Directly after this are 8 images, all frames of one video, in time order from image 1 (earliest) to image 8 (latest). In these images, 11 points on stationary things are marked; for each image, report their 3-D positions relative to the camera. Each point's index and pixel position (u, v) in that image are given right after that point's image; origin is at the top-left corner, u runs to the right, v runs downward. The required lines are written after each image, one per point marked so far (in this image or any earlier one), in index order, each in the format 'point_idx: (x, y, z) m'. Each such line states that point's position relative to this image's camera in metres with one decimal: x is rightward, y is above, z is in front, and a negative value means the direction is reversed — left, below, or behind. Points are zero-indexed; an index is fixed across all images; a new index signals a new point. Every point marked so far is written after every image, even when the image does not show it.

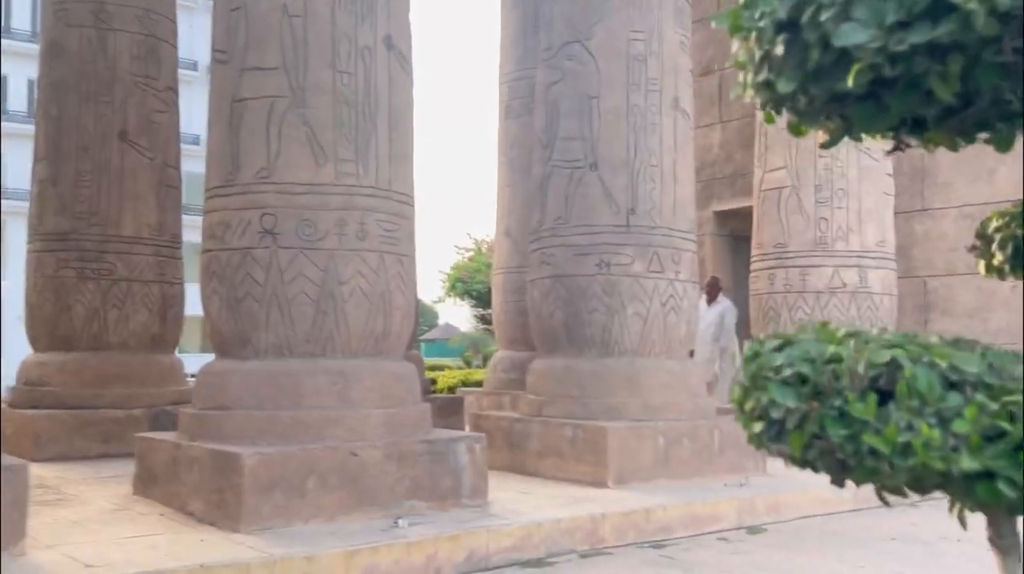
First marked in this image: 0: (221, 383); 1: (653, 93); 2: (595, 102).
0: (-1.3, -0.4, +4.7) m
1: (+0.8, +1.1, +6.1) m
2: (+0.5, +1.1, +6.0) m
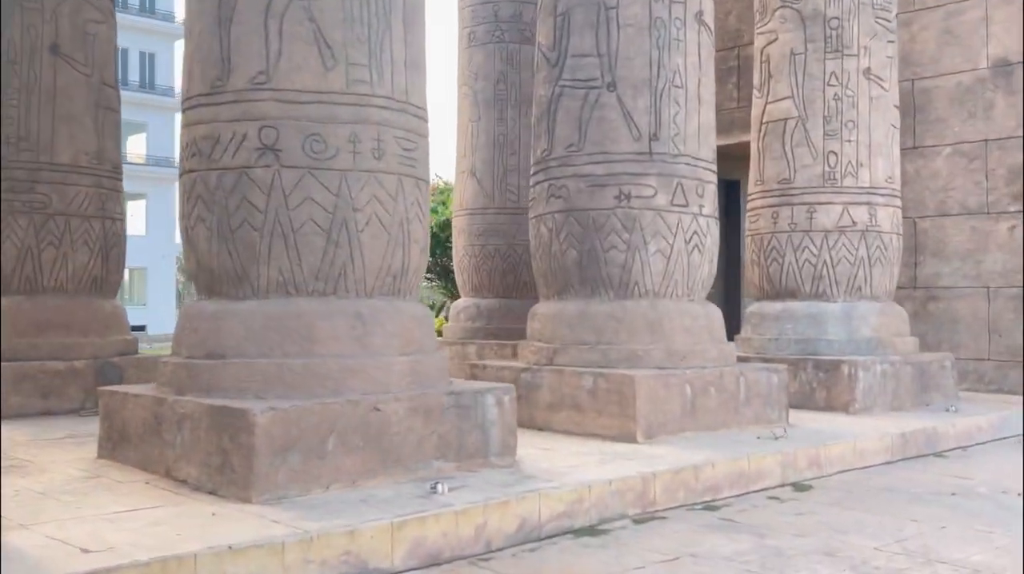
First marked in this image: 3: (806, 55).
0: (-1.1, -0.2, +4.0) m
1: (+0.9, +1.5, +5.4) m
2: (+0.5, +1.4, +5.4) m
3: (+1.9, +1.5, +6.9) m
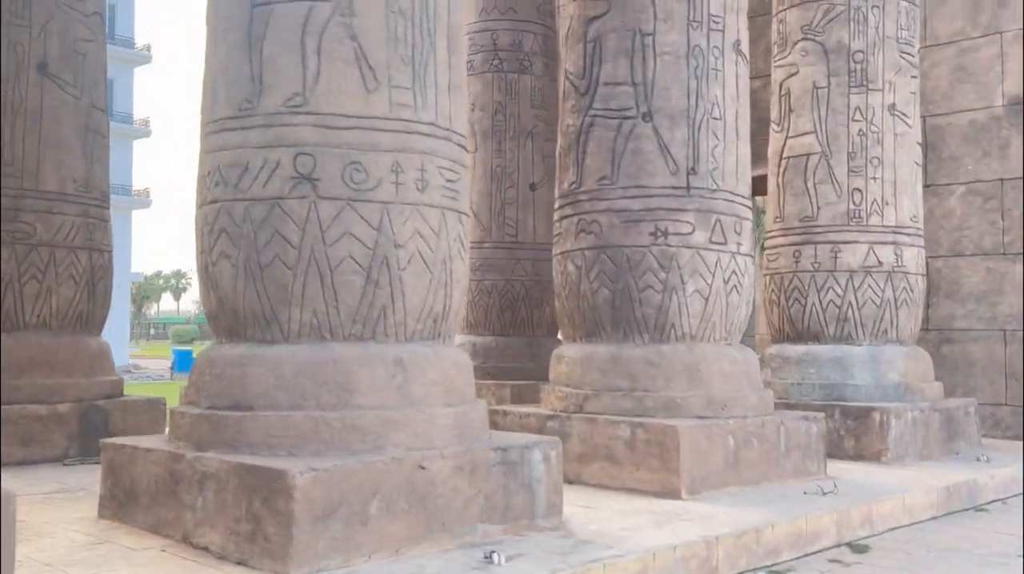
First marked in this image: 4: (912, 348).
0: (-0.9, -0.3, +3.6) m
1: (+1.0, +1.3, +5.2) m
2: (+0.7, +1.2, +5.1) m
3: (+2.0, +1.3, +6.7) m
4: (+2.5, -0.4, +6.6) m
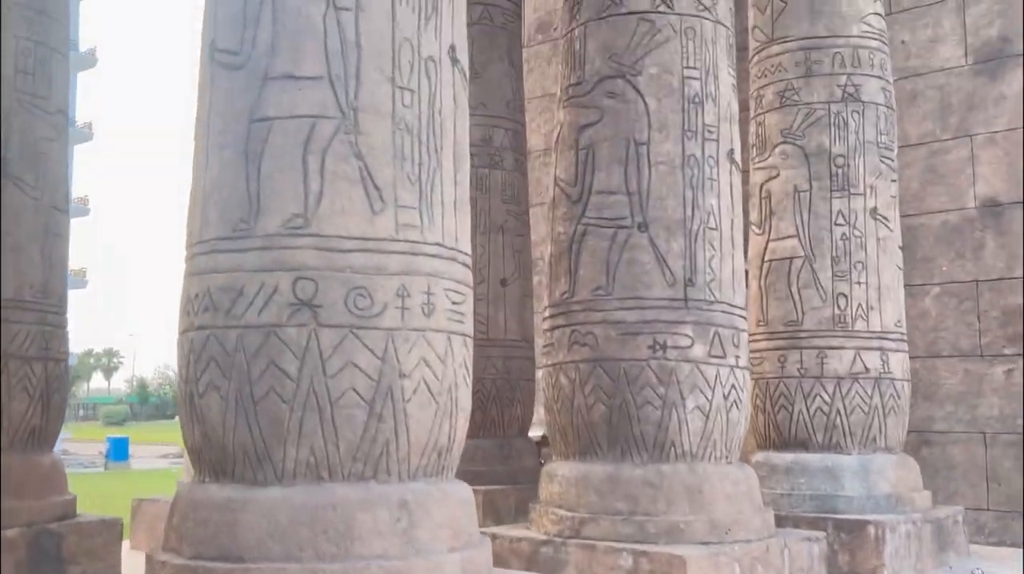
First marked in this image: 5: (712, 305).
0: (-0.9, -0.7, +3.3) m
1: (+1.0, +0.7, +5.1) m
2: (+0.6, +0.7, +5.0) m
3: (+1.9, +0.6, +6.6) m
4: (+2.4, -1.1, +6.5) m
5: (+0.9, -0.1, +5.0) m
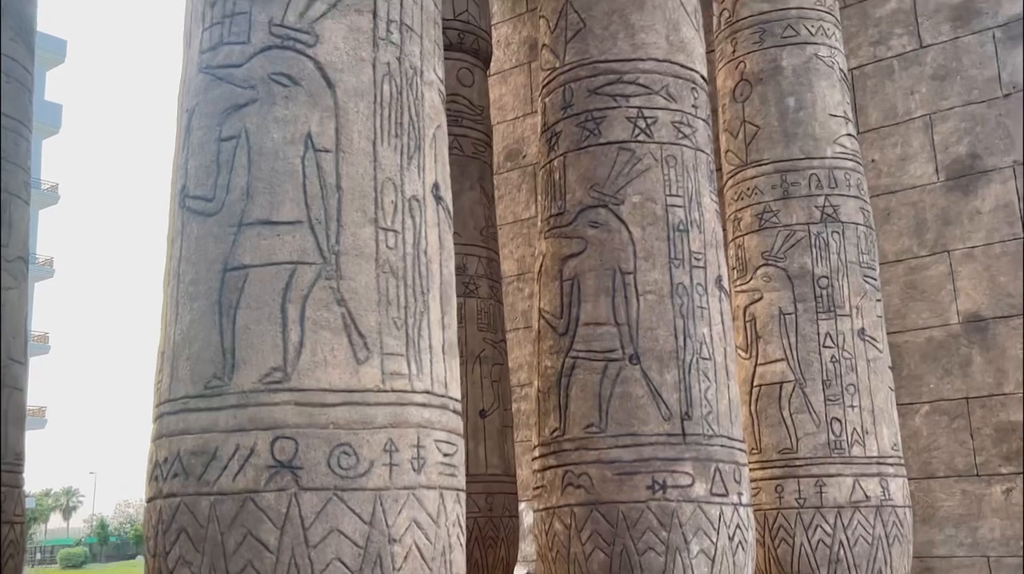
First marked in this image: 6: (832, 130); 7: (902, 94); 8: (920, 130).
0: (-0.9, -1.2, +2.9) m
1: (+0.9, +0.1, +4.9) m
2: (+0.5, 0.0, +4.8) m
3: (+1.8, -0.2, +6.5) m
4: (+2.3, -1.8, +6.2) m
5: (+0.9, -0.7, +4.7) m
6: (+2.1, +1.0, +6.8) m
7: (+3.1, +1.5, +8.3) m
8: (+3.1, +1.2, +8.0) m
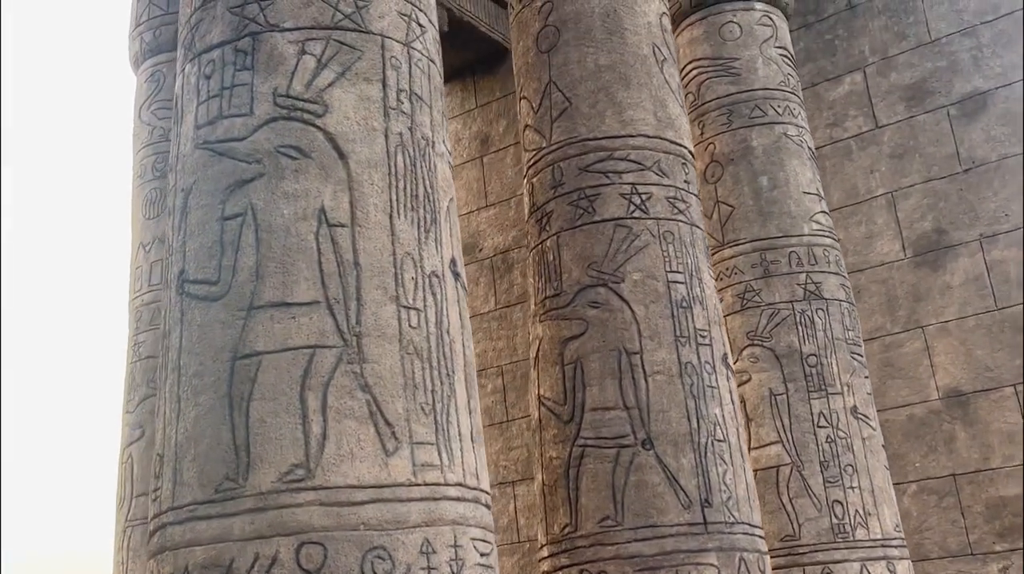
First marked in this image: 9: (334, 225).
0: (-0.7, -1.4, +2.5) m
1: (+0.9, -0.3, +4.7) m
2: (+0.6, -0.3, +4.6) m
3: (+1.7, -0.7, +6.3) m
4: (+2.3, -2.2, +5.9) m
5: (+0.9, -1.0, +4.4) m
6: (+1.9, +0.5, +6.7) m
7: (+2.8, +0.9, +8.4) m
8: (+2.9, +0.6, +8.1) m
9: (-0.5, +0.2, +3.1) m
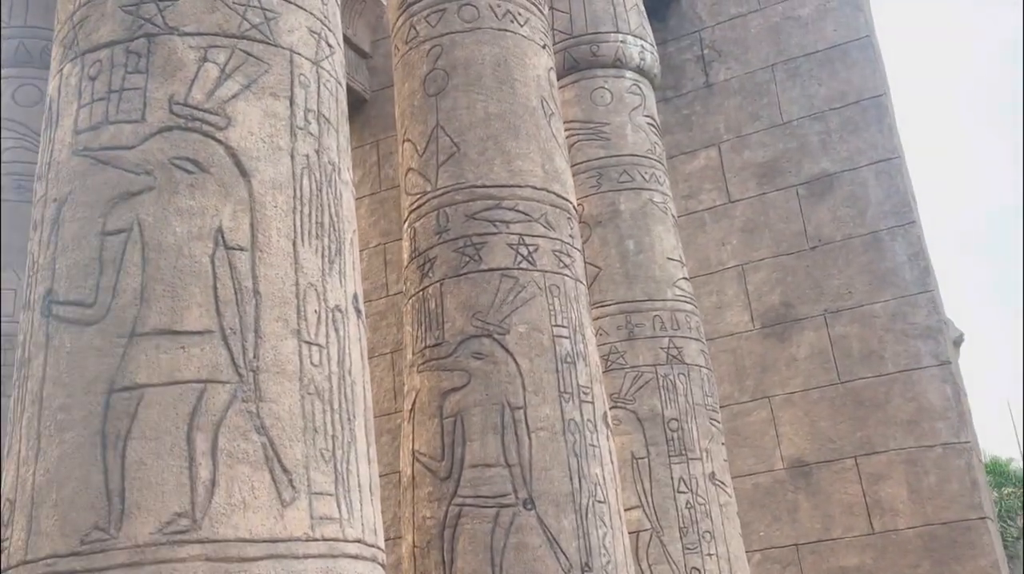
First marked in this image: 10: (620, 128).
0: (-0.9, -1.4, +2.1) m
1: (+0.3, -0.5, +4.6) m
2: (0.0, -0.5, +4.4) m
3: (+0.8, -1.0, +6.3) m
4: (+1.5, -2.6, +5.9) m
5: (+0.4, -1.3, +4.3) m
6: (+1.0, +0.1, +6.8) m
7: (+1.7, +0.3, +8.6) m
8: (+1.8, +0.1, +8.3) m
9: (-0.7, +0.1, +2.8) m
10: (+0.7, +1.1, +7.1) m
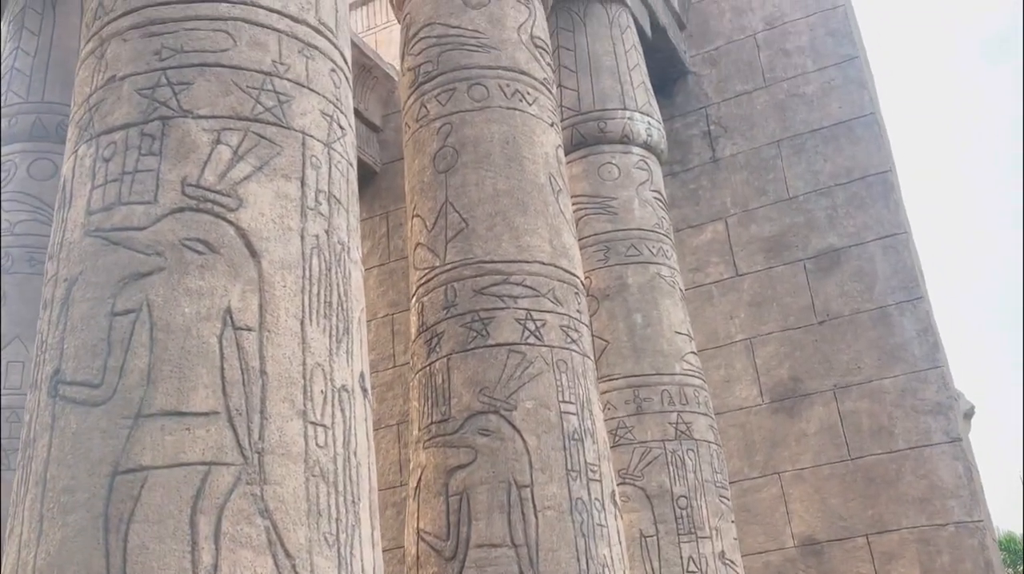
0: (-0.9, -1.6, +2.0) m
1: (+0.4, -0.9, +4.6) m
2: (+0.1, -0.9, +4.4) m
3: (+0.9, -1.5, +6.2) m
4: (+1.5, -3.0, +5.7) m
5: (+0.4, -1.6, +4.2) m
6: (+1.1, -0.4, +6.8) m
7: (+1.7, -0.3, +8.6) m
8: (+1.8, -0.5, +8.3) m
9: (-0.7, -0.1, +2.8) m
10: (+0.8, +0.6, +7.2) m
